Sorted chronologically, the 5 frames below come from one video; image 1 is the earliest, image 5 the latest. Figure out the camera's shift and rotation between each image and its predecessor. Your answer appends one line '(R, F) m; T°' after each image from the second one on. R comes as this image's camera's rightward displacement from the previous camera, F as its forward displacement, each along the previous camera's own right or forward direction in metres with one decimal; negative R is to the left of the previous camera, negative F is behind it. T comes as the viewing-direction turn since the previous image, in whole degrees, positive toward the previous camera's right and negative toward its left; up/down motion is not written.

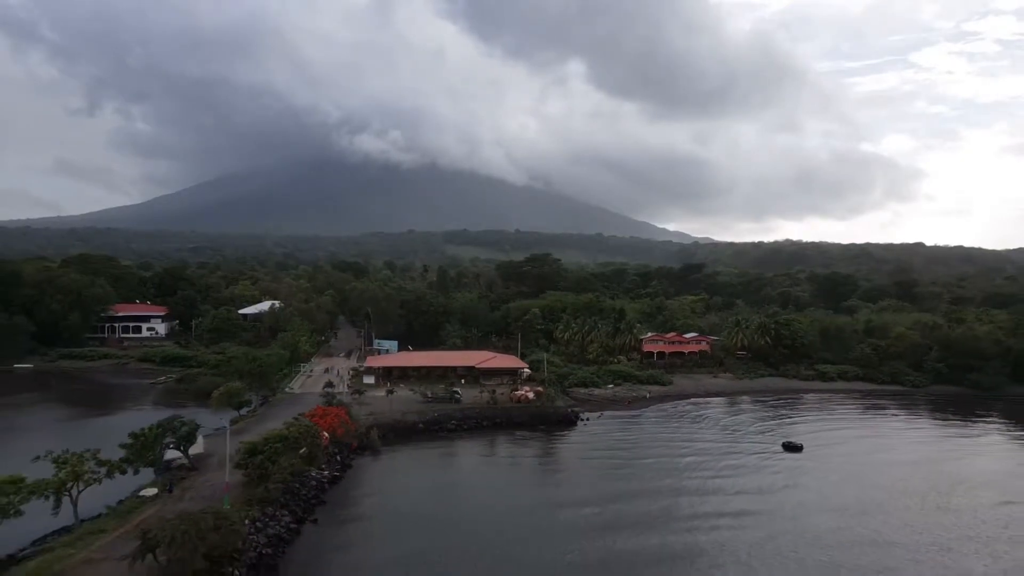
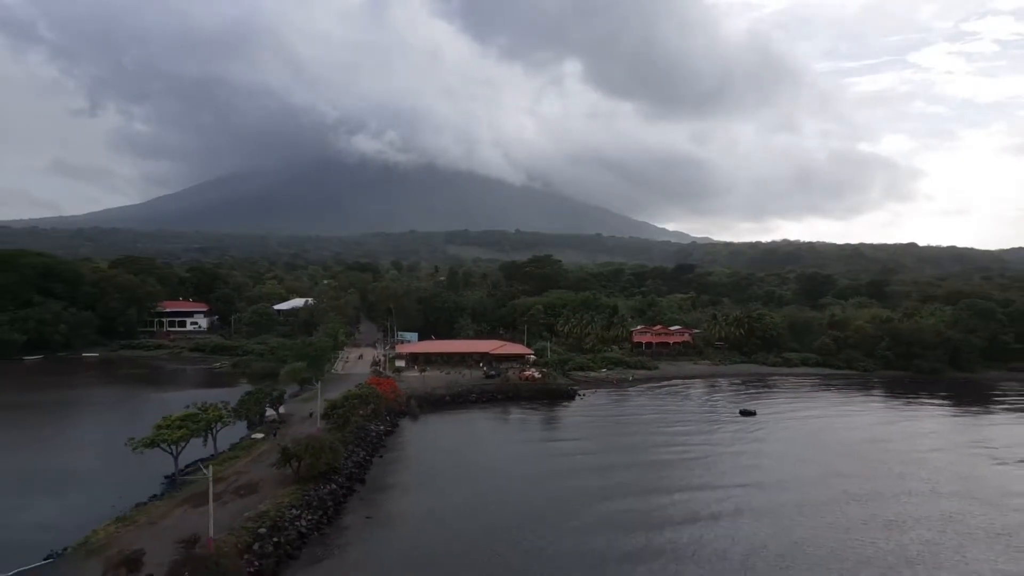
(-0.6, -7.2) m; 0°
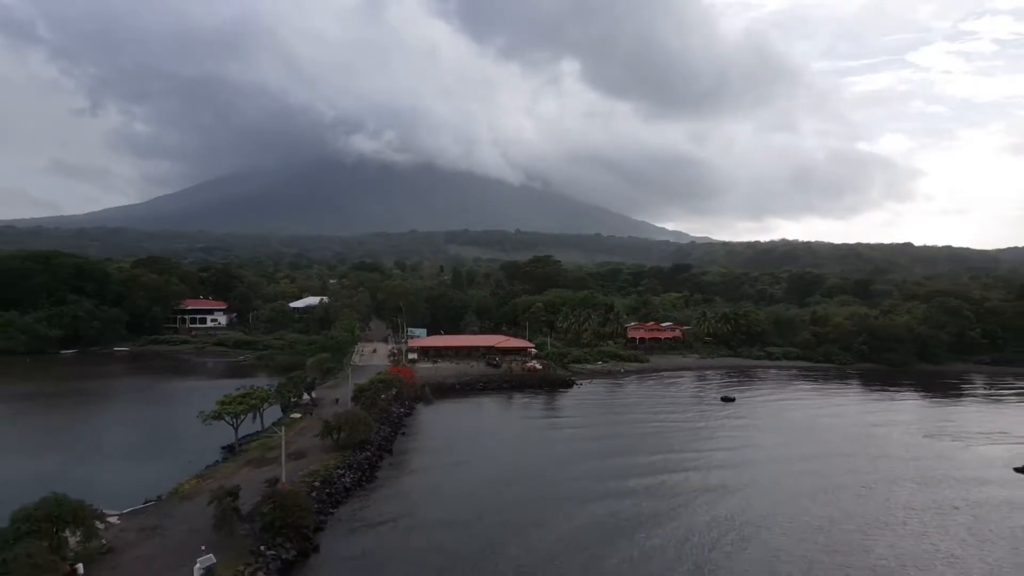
(-0.3, -4.1) m; 0°
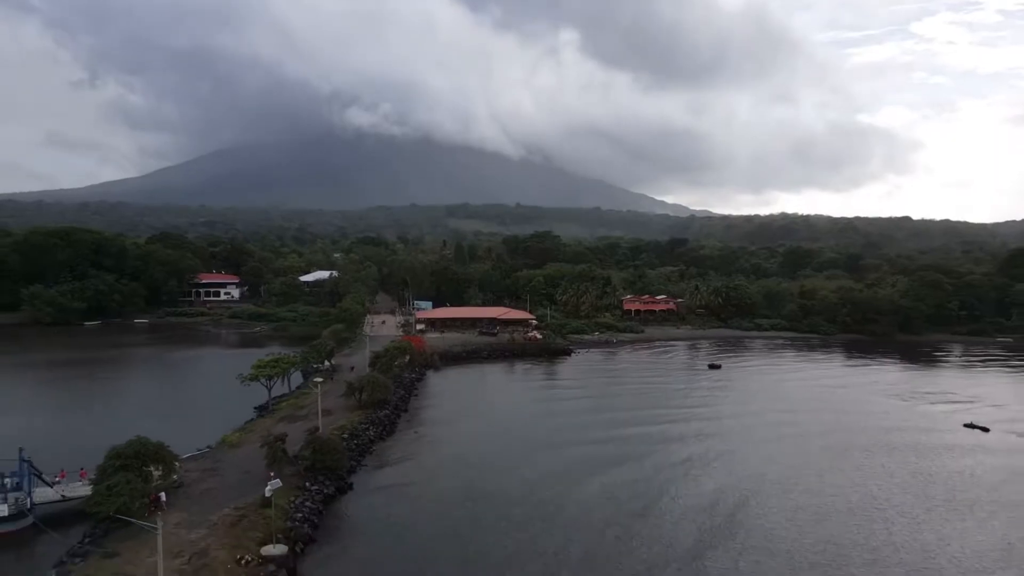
(-0.2, -2.9) m; 0°
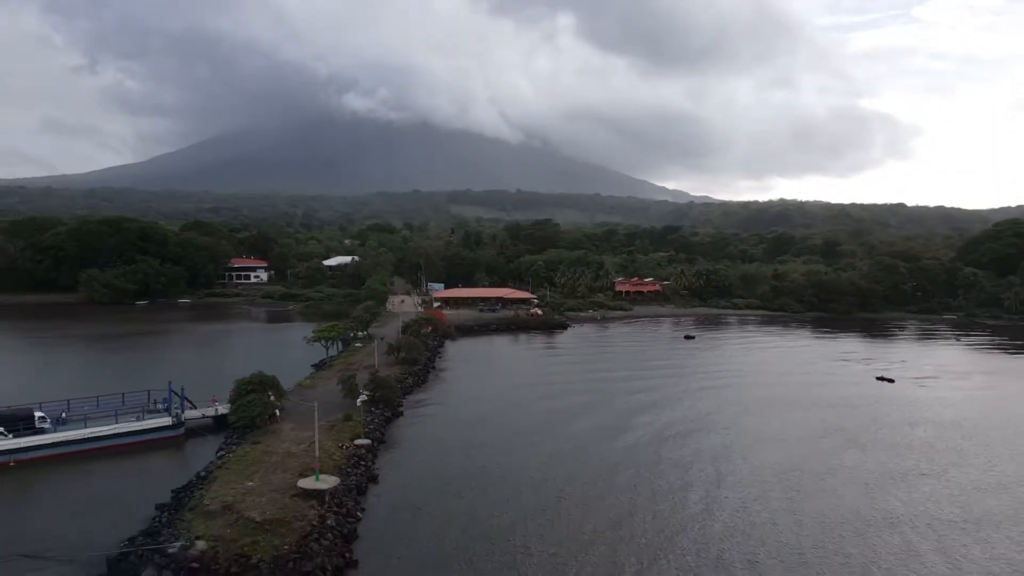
(-0.4, -7.7) m; 0°
